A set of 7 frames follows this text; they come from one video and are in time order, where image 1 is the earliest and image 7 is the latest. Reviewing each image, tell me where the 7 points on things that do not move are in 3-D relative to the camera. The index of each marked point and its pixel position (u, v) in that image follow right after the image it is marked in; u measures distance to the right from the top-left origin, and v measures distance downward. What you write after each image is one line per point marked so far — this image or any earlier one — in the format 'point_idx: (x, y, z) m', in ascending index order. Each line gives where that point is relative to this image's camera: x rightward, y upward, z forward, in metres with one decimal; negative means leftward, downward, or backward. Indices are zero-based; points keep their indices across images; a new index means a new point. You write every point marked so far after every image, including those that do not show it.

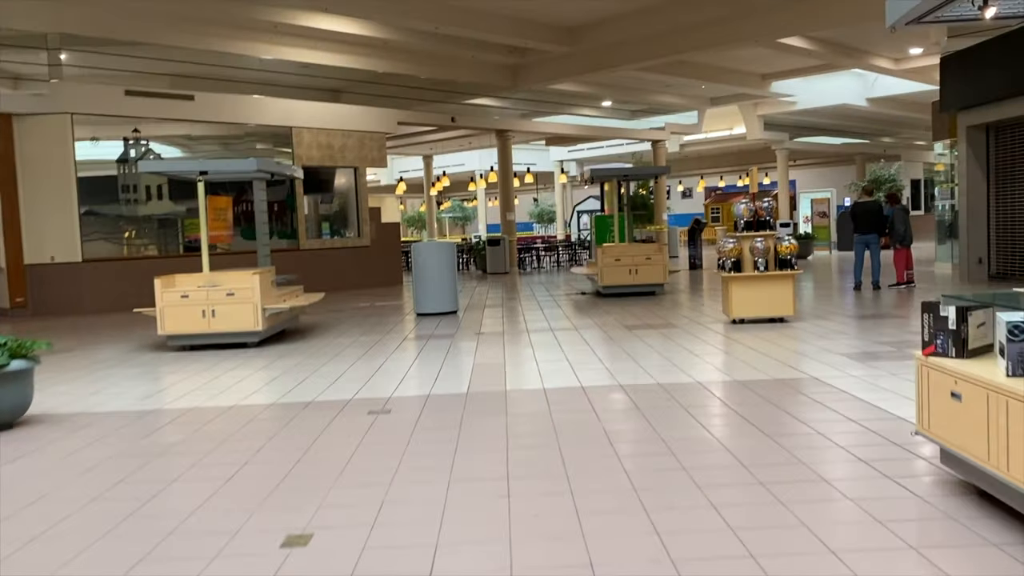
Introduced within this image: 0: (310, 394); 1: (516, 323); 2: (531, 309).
0: (-1.2, -0.6, +5.0) m
1: (0.0, -0.3, +8.3) m
2: (+0.2, -0.2, +9.6) m
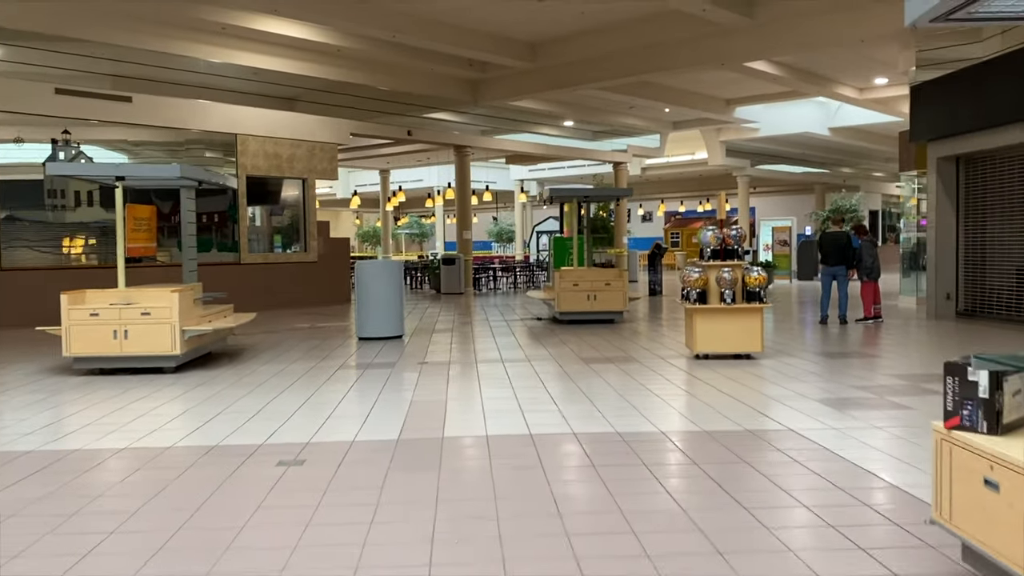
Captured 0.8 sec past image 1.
0: (-1.5, -0.8, +4.4) m
1: (-0.4, -0.6, +7.7) m
2: (-0.3, -0.5, +9.0) m
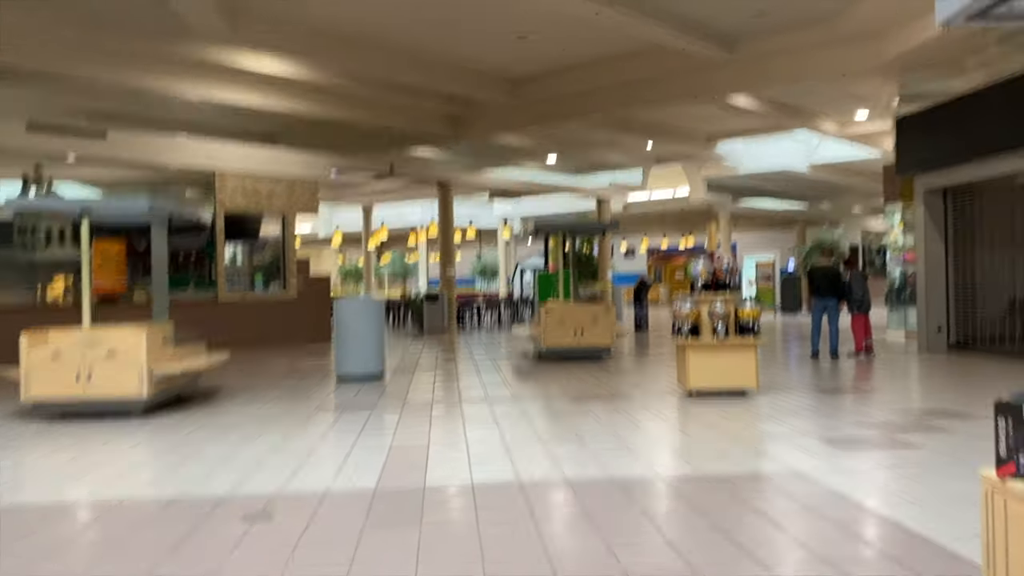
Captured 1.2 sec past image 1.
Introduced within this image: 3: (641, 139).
0: (-1.6, -0.9, +4.0) m
1: (-0.6, -0.9, +7.4) m
2: (-0.5, -0.9, +8.7) m
3: (+2.5, +2.9, +16.9) m
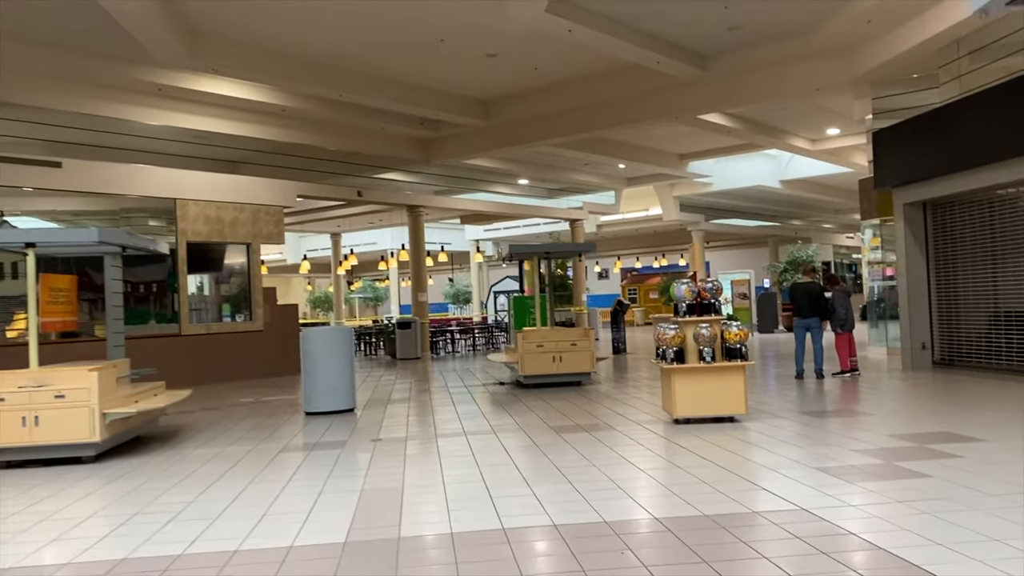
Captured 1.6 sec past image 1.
0: (-1.6, -1.1, +3.6) m
1: (-0.7, -1.1, +7.1) m
2: (-0.7, -1.1, +8.4) m
3: (+2.0, +2.5, +16.8) m
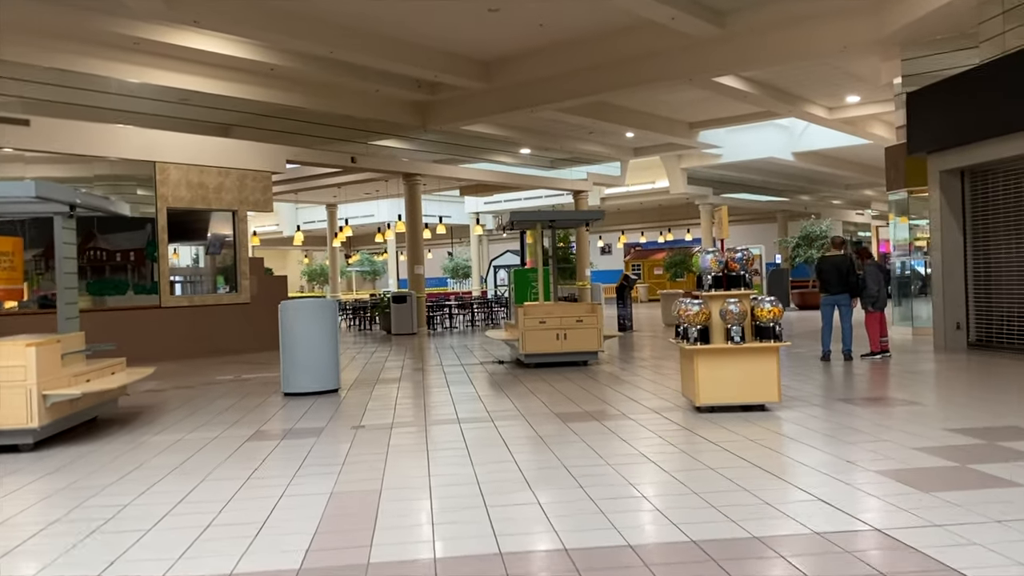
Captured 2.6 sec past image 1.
0: (-1.6, -0.9, +2.9) m
1: (-0.7, -0.9, +6.4) m
2: (-0.7, -0.9, +7.7) m
3: (+2.0, +3.0, +16.0) m
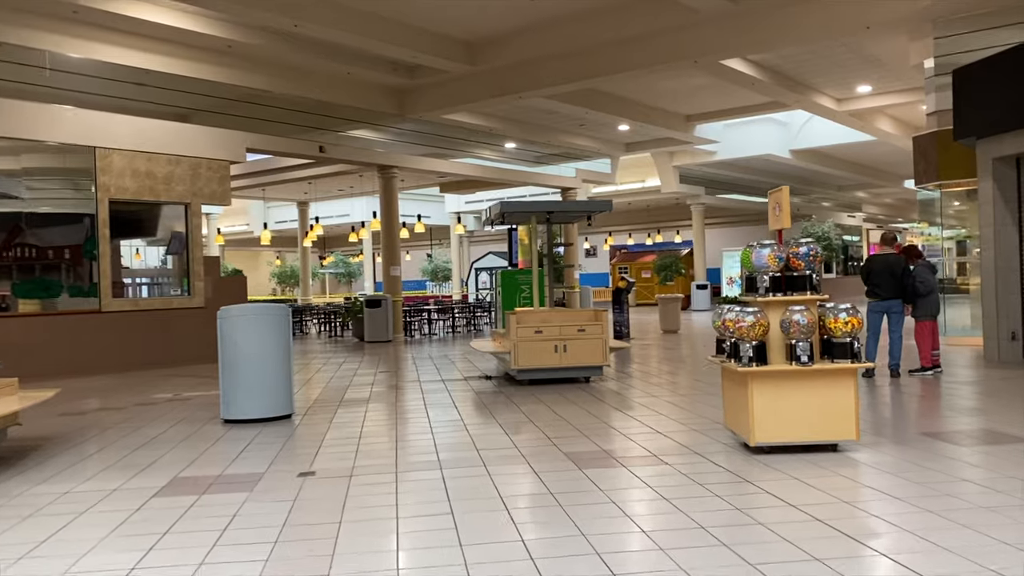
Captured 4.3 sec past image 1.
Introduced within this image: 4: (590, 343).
0: (-1.6, -0.9, +1.6) m
1: (-0.8, -0.9, +5.1) m
2: (-0.8, -0.9, +6.4) m
3: (+1.8, +2.9, +14.8) m
4: (+0.7, -0.5, +7.7) m
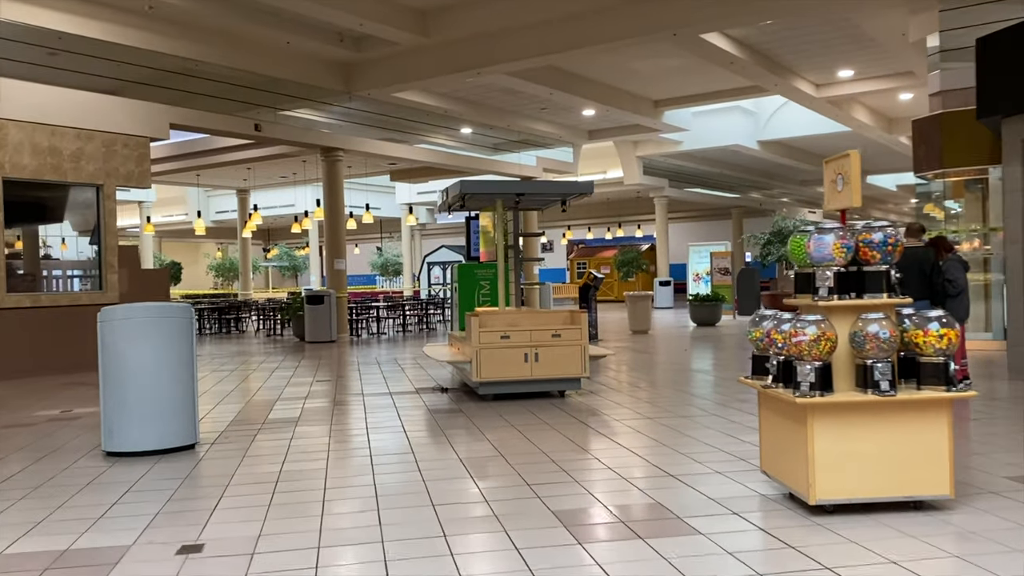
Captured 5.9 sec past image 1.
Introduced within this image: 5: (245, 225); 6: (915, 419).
0: (-1.5, -0.9, +0.4) m
1: (-0.9, -0.9, +3.9) m
2: (-1.0, -0.9, +5.2) m
3: (+1.1, +3.0, +13.6) m
4: (+0.4, -0.5, +6.5) m
5: (-6.0, +1.4, +19.5) m
6: (+1.4, -0.5, +3.0) m
